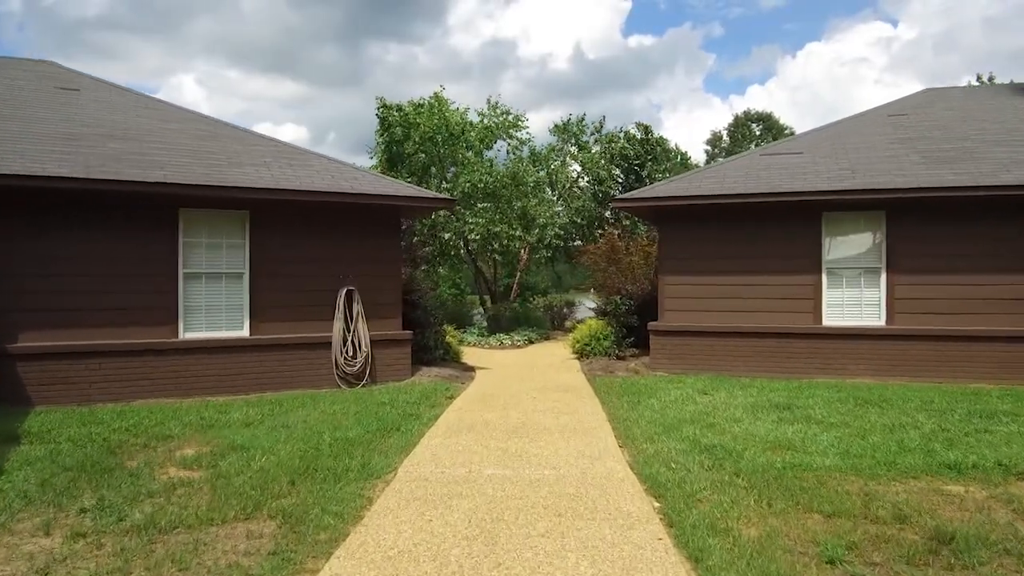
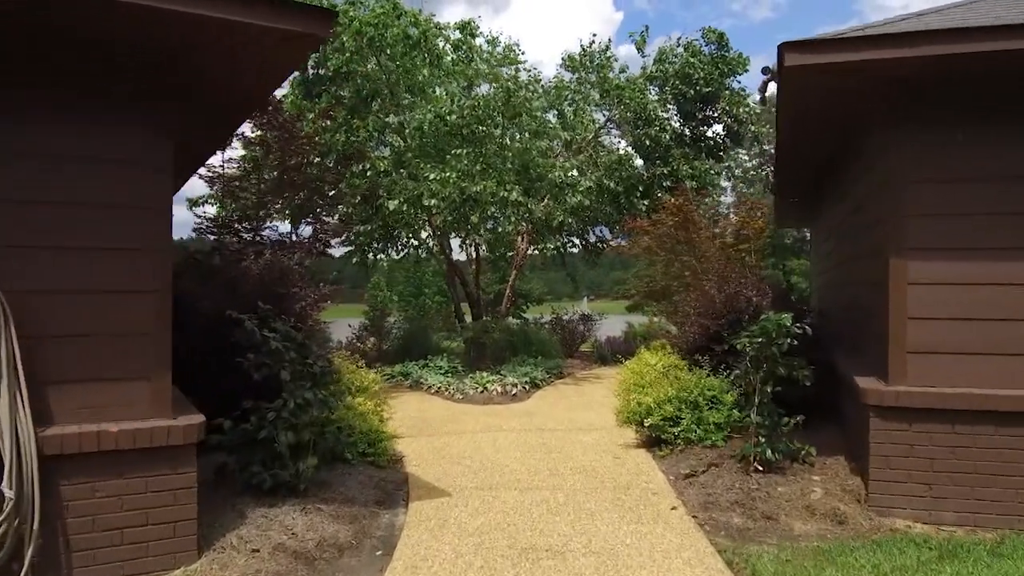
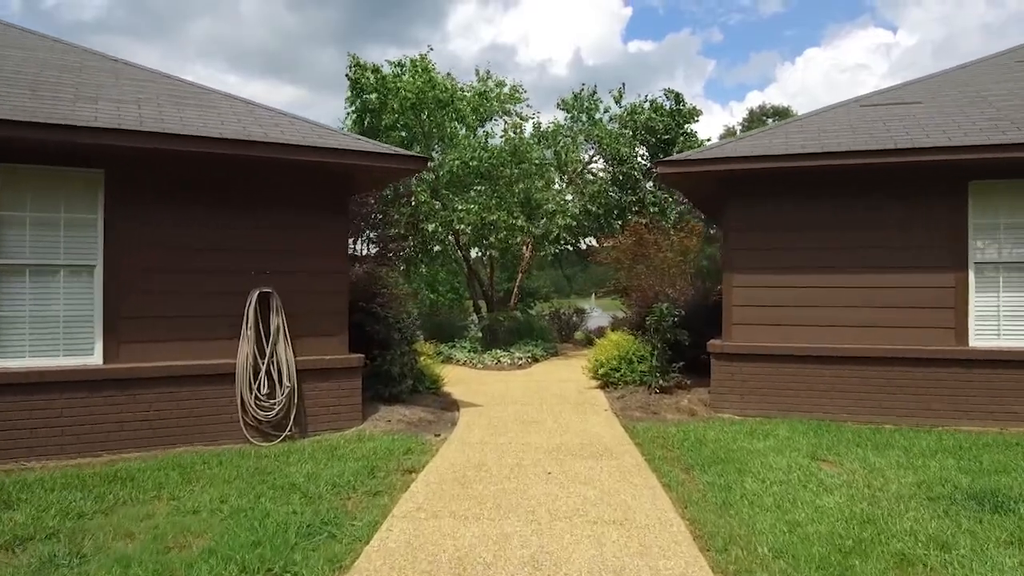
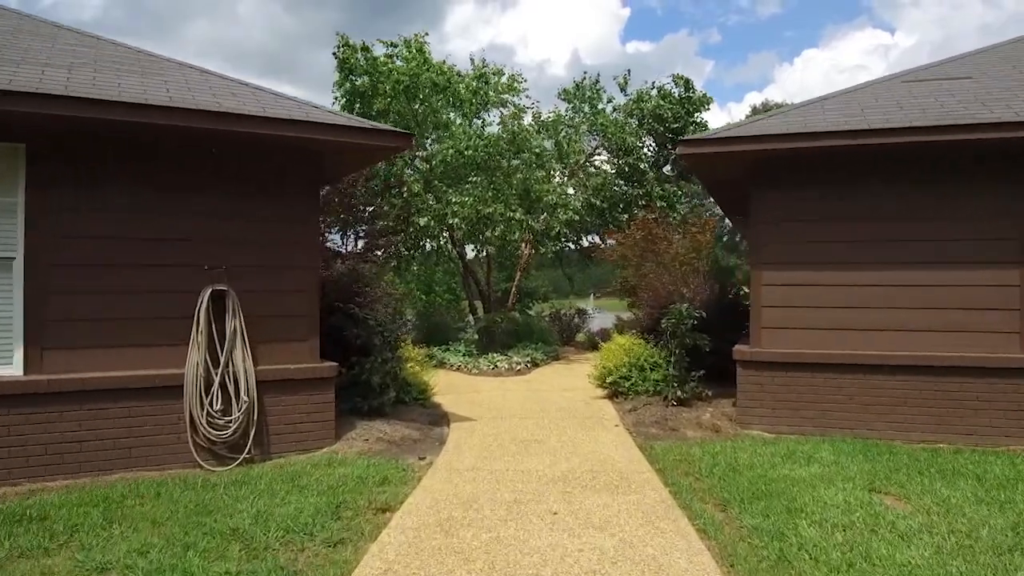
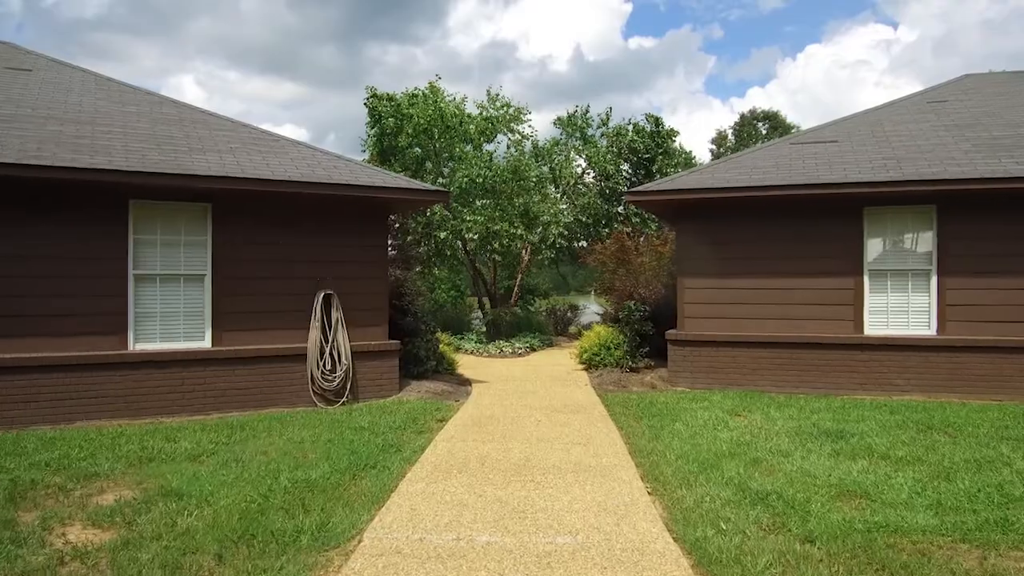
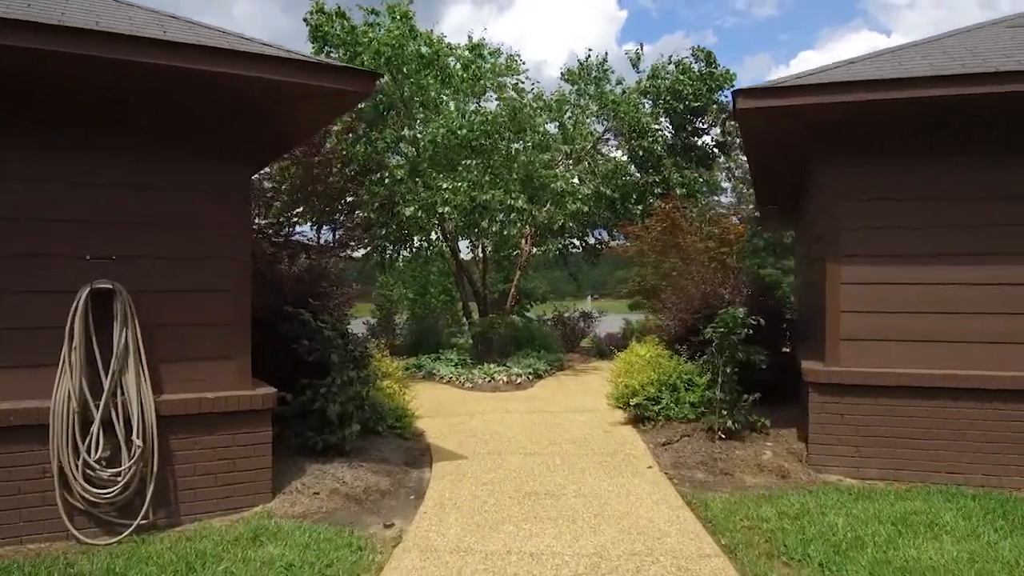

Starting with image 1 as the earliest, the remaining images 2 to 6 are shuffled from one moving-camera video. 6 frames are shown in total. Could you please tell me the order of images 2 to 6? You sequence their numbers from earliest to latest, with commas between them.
5, 3, 4, 6, 2
